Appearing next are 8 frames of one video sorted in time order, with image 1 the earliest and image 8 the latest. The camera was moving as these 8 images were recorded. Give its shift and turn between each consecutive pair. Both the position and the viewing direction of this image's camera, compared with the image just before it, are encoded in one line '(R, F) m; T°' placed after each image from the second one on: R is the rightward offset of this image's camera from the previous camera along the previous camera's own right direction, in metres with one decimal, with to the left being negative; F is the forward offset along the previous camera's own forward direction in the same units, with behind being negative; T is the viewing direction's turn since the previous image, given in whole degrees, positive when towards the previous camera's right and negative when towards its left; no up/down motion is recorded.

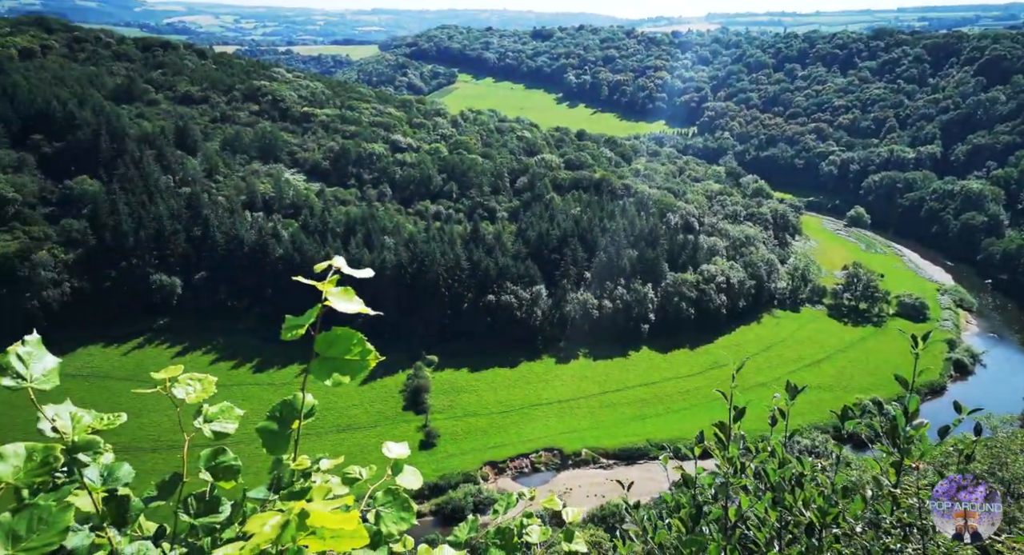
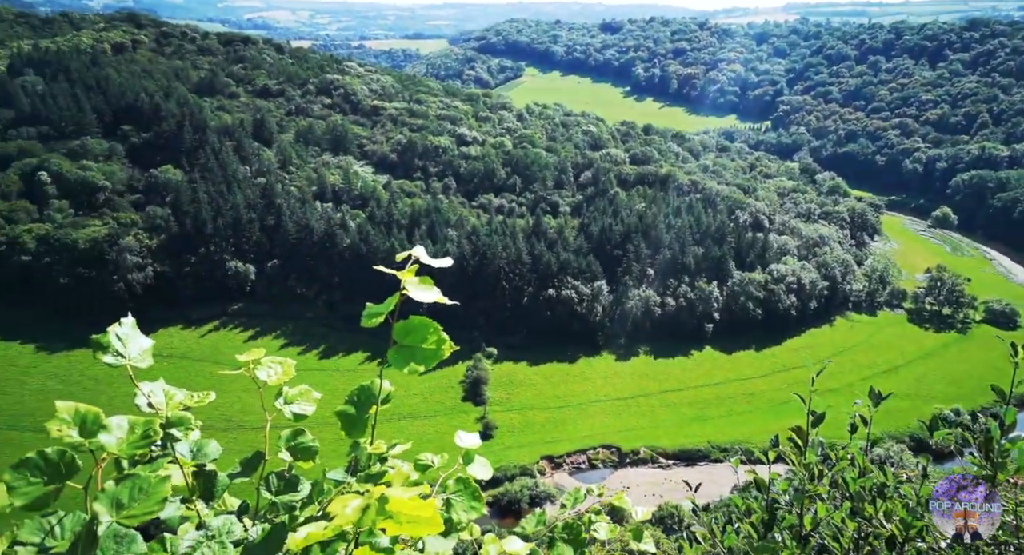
(0.0, +0.1) m; -4°
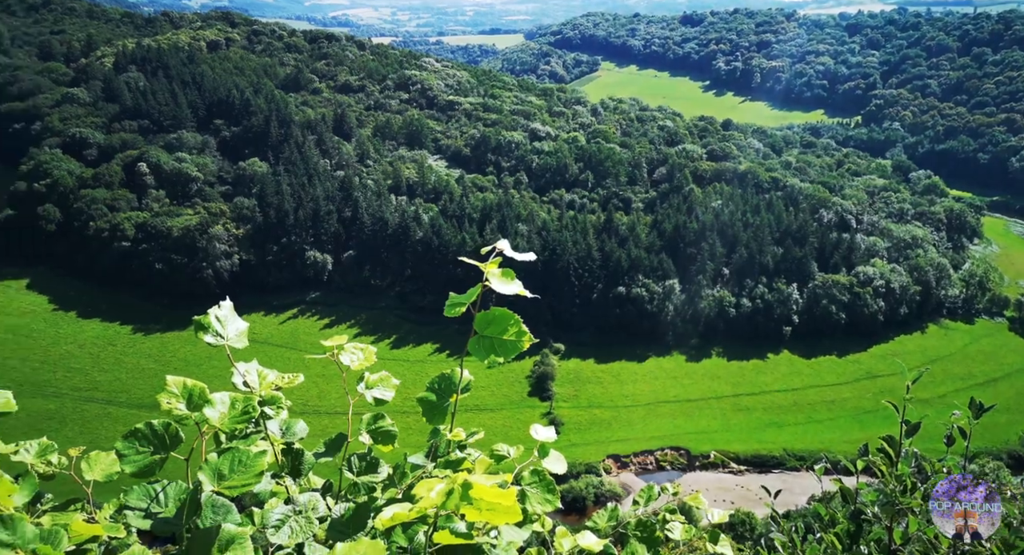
(0.0, +0.1) m; -4°
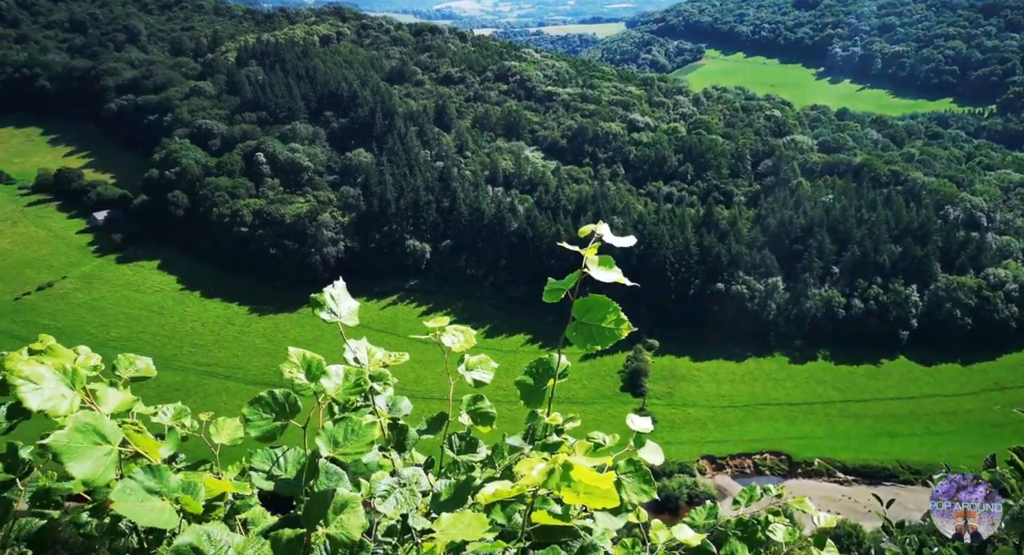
(+0.4, +0.1) m; -8°
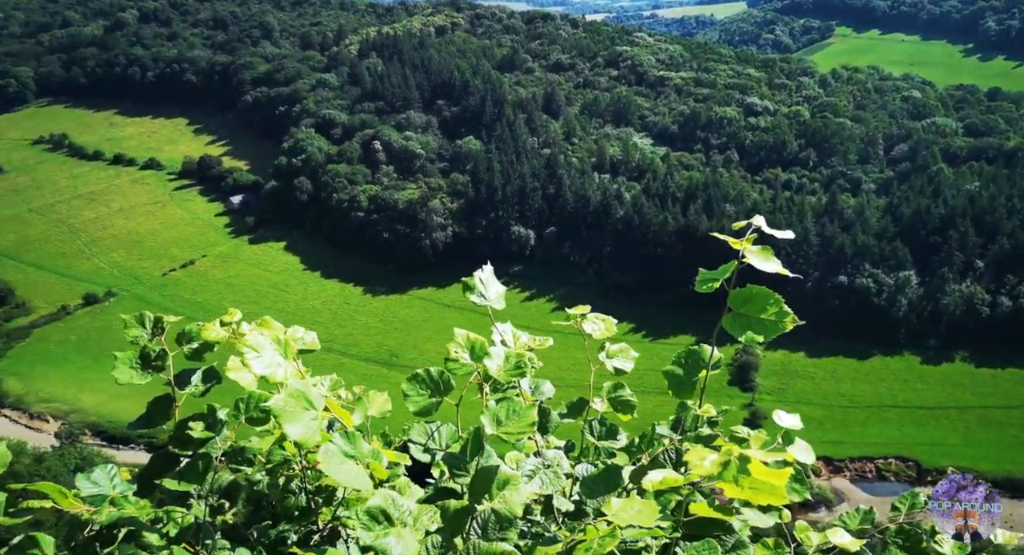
(+0.8, 0.0) m; -11°
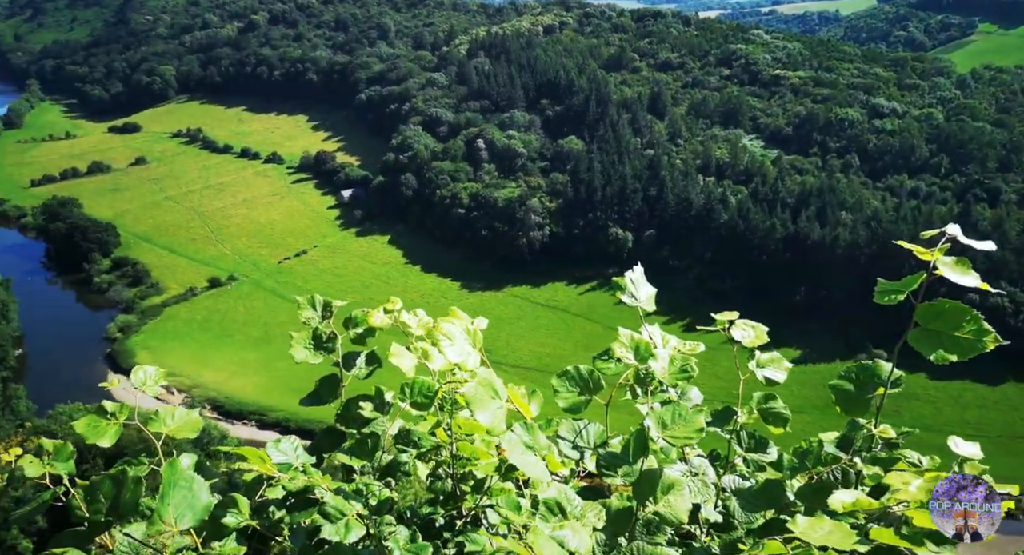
(+1.1, +0.1) m; -12°
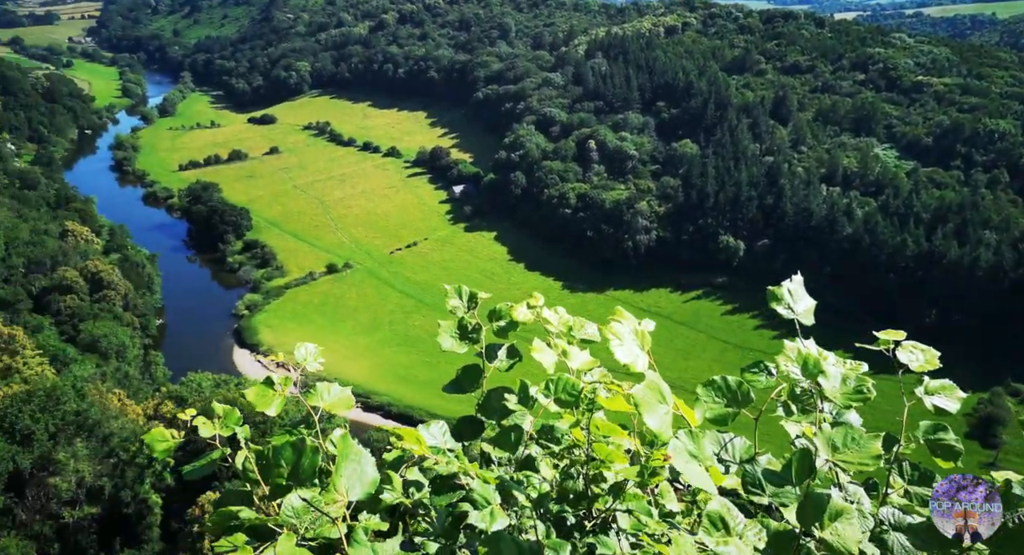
(+0.9, +0.1) m; -11°
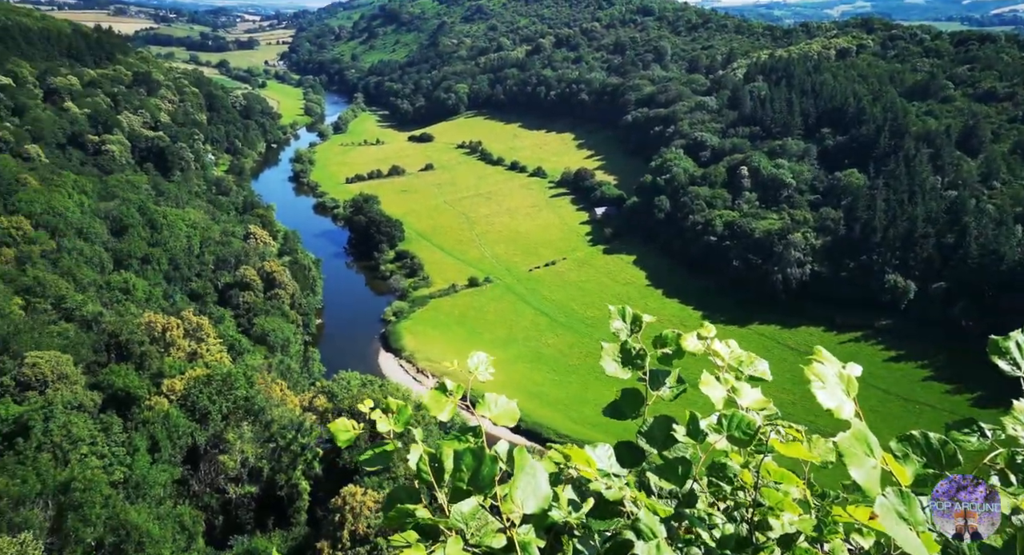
(+0.9, +0.2) m; -14°
